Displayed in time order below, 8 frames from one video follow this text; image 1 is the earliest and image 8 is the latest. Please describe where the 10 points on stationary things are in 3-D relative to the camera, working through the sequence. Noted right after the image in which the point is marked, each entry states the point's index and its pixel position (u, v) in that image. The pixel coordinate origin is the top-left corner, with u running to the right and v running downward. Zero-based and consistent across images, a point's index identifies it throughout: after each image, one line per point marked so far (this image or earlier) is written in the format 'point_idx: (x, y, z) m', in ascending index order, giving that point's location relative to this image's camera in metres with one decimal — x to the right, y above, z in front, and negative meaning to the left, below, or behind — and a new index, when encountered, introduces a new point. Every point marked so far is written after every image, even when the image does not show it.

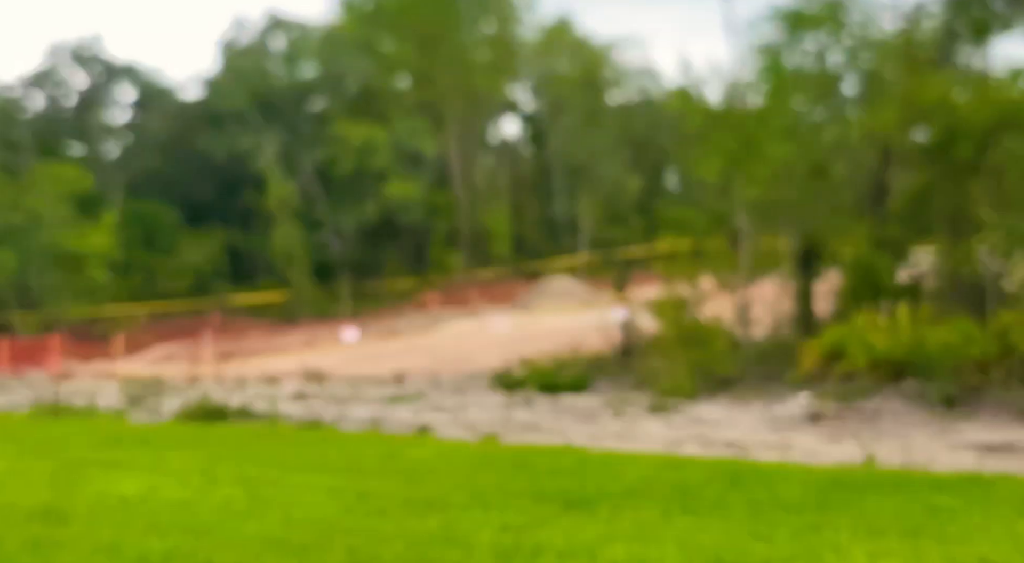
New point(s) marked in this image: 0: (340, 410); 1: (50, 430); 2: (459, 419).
0: (-2.3, -1.7, +17.0) m
1: (-5.0, -1.6, +13.5) m
2: (-0.6, -1.6, +14.8) m
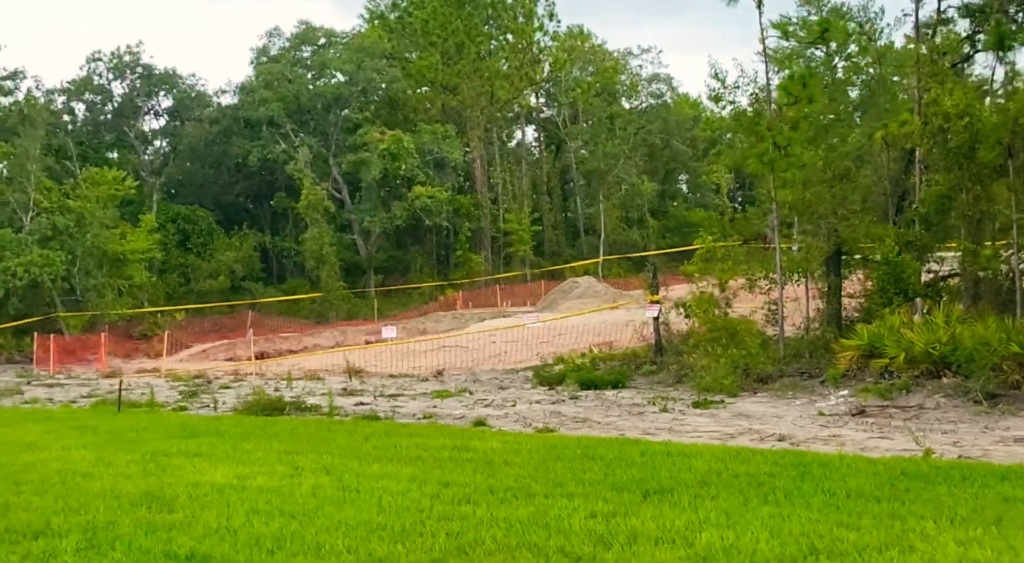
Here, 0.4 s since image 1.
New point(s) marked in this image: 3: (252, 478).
0: (-1.7, -1.7, +17.4) m
1: (-4.5, -1.6, +13.9) m
2: (0.0, -1.6, +15.2) m
3: (-1.8, -1.3, +8.5) m
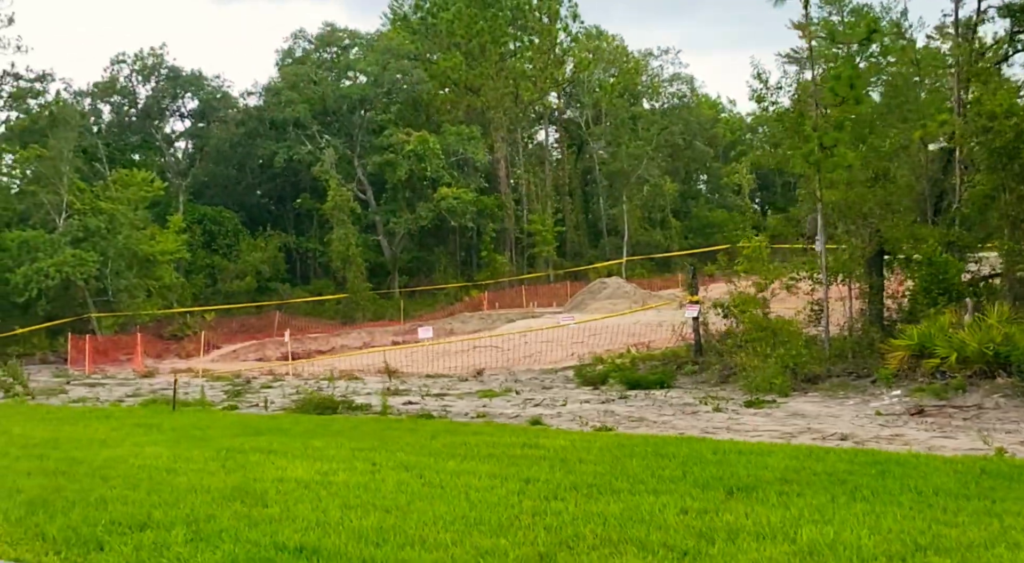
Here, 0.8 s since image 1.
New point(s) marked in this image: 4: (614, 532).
0: (-1.0, -1.7, +17.6) m
1: (-3.8, -1.6, +14.1) m
2: (+0.6, -1.6, +15.3) m
3: (-1.2, -1.3, +8.6) m
4: (+0.5, -1.3, +6.2) m
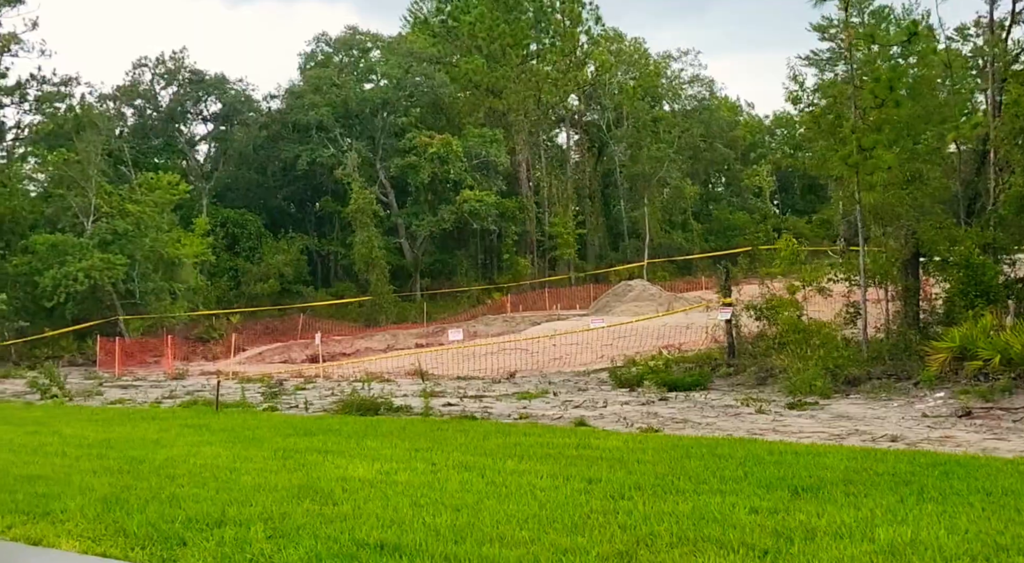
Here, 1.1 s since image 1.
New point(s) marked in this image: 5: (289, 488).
0: (-0.5, -1.8, +17.6) m
1: (-3.3, -1.6, +14.2) m
2: (+1.1, -1.6, +15.3) m
3: (-0.8, -1.3, +8.7) m
4: (+0.9, -1.3, +6.2) m
5: (-1.5, -1.4, +8.1) m
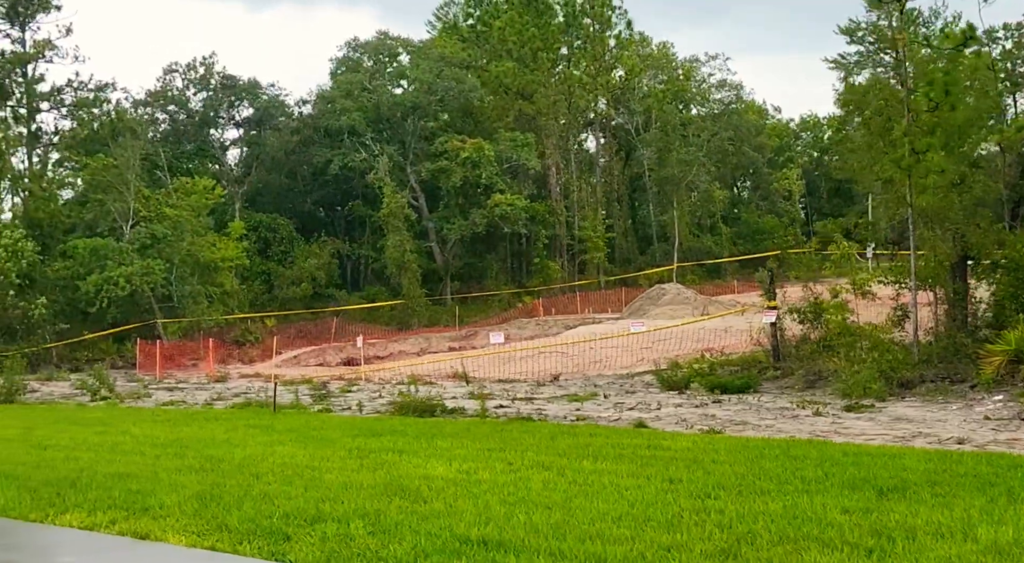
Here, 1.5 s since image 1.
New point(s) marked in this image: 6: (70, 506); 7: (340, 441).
0: (+0.3, -1.8, +17.7) m
1: (-2.6, -1.6, +14.4) m
2: (+1.8, -1.7, +15.4) m
3: (-0.2, -1.4, +8.8) m
4: (+1.4, -1.3, +6.3) m
5: (-0.9, -1.4, +8.2) m
6: (-2.7, -1.4, +7.7) m
7: (-1.6, -1.5, +11.3) m
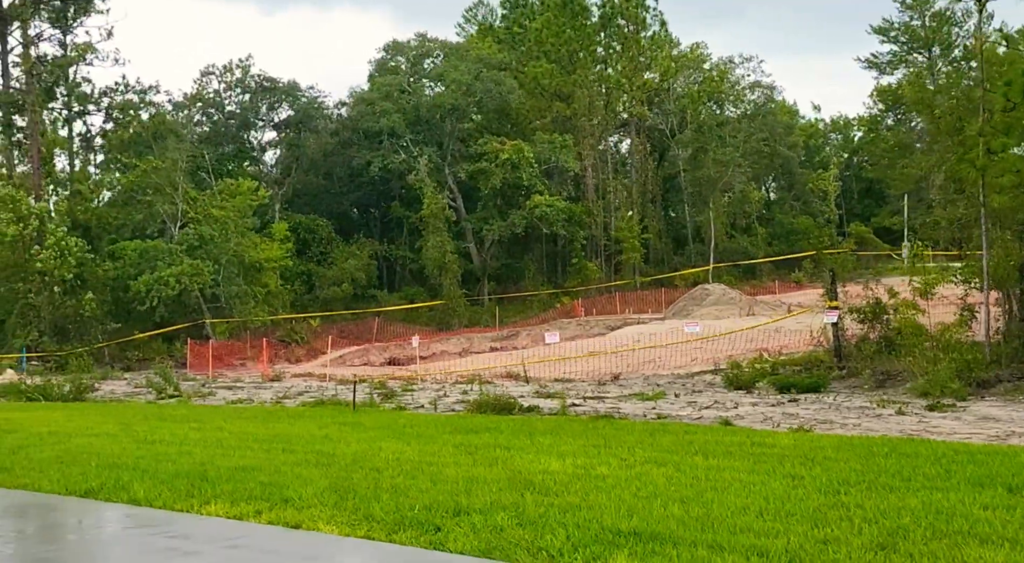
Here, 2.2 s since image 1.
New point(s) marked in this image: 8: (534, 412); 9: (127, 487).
0: (+1.4, -1.8, +17.8) m
1: (-1.7, -1.6, +14.5) m
2: (+2.8, -1.7, +15.4) m
3: (+0.6, -1.3, +8.9) m
4: (+2.2, -1.2, +6.4) m
5: (-0.1, -1.3, +8.3) m
6: (-1.9, -1.4, +7.8) m
7: (-0.7, -1.4, +11.5) m
8: (+0.3, -1.7, +16.6) m
9: (-2.6, -1.4, +8.5) m
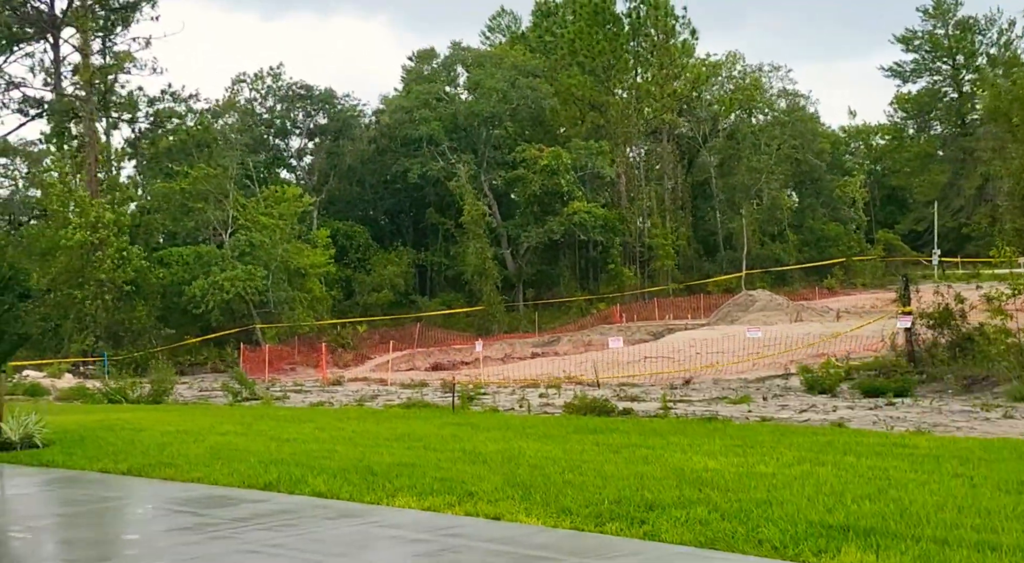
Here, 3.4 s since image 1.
0: (+2.7, -1.9, +17.9) m
1: (-0.4, -1.6, +14.7) m
2: (+4.1, -1.7, +15.5) m
3: (+1.8, -1.3, +9.0) m
4: (+3.3, -1.2, +6.4) m
5: (+1.1, -1.3, +8.5) m
6: (-0.7, -1.4, +8.0) m
7: (+0.6, -1.5, +11.6) m
8: (+1.6, -1.8, +16.7) m
9: (-1.5, -1.4, +8.7) m
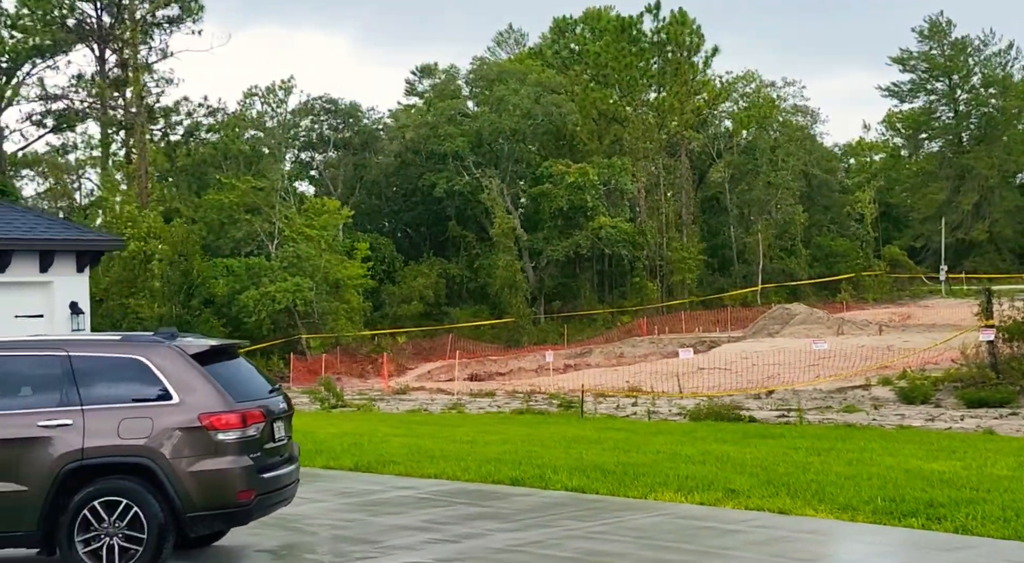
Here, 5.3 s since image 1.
0: (+4.5, -2.0, +18.1) m
1: (+1.4, -1.7, +14.9) m
2: (+5.9, -1.8, +15.7) m
3: (+3.5, -1.4, +9.2) m
4: (+5.0, -1.3, +6.6) m
5: (+2.8, -1.4, +8.7) m
6: (+1.0, -1.4, +8.2) m
7: (+2.3, -1.5, +11.8) m
8: (+3.4, -1.9, +16.9) m
9: (+0.3, -1.4, +8.9) m
